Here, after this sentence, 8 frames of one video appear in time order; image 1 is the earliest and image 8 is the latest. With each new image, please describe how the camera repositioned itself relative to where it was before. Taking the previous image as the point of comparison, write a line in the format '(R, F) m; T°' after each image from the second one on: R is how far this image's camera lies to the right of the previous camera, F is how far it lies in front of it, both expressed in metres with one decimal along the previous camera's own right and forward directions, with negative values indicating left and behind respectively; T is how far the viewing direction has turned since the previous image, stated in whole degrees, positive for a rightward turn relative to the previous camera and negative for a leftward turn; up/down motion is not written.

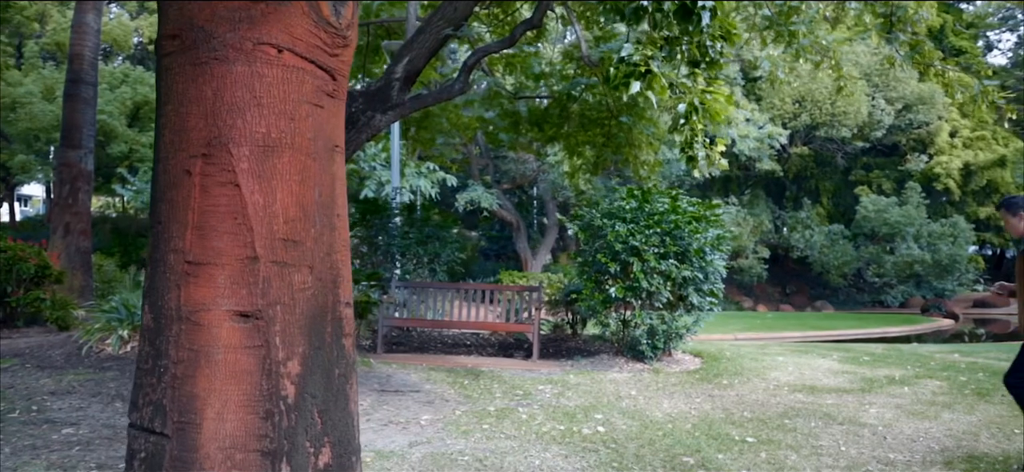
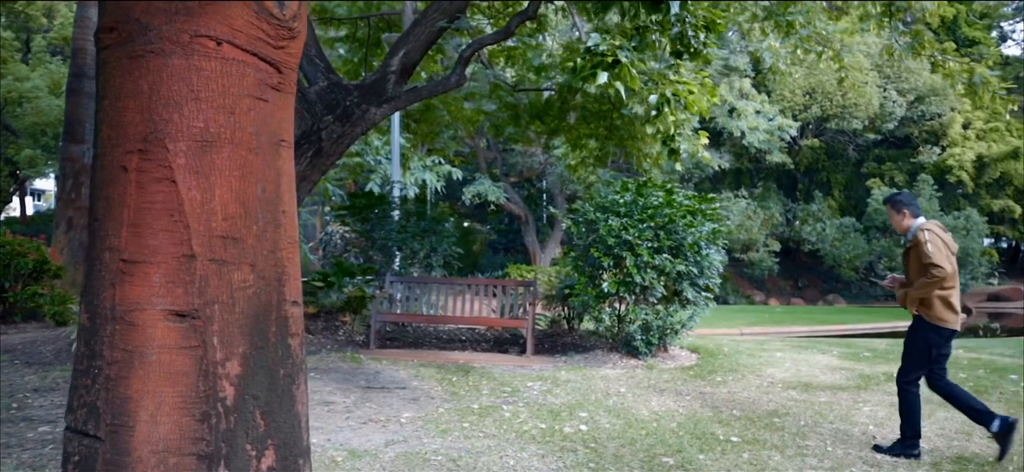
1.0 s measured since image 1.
(+0.2, +0.1) m; -1°
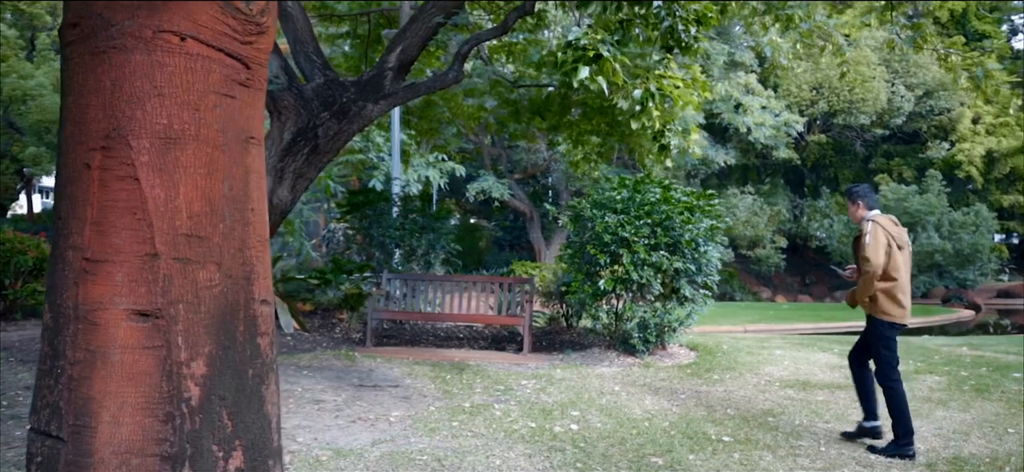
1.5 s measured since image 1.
(+0.1, +0.1) m; -1°
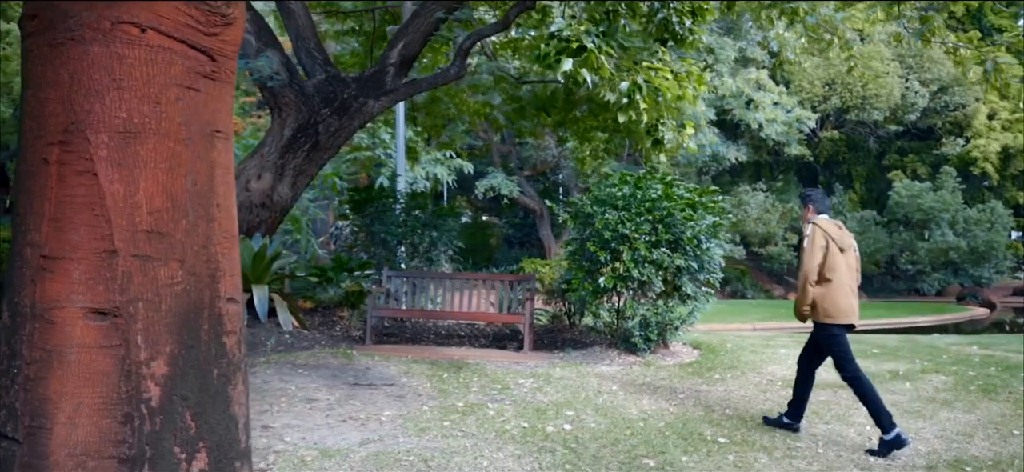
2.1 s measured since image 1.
(+0.2, +0.1) m; -1°
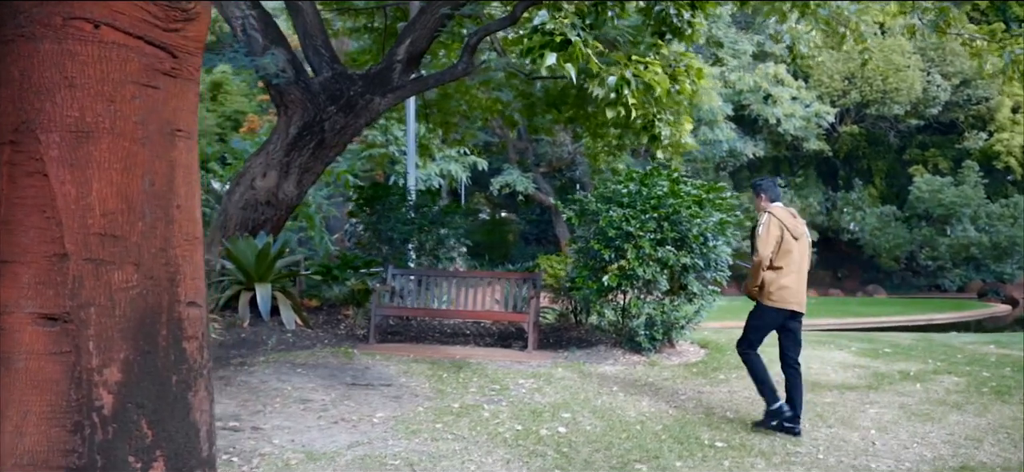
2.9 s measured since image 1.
(+0.2, +0.1) m; -1°
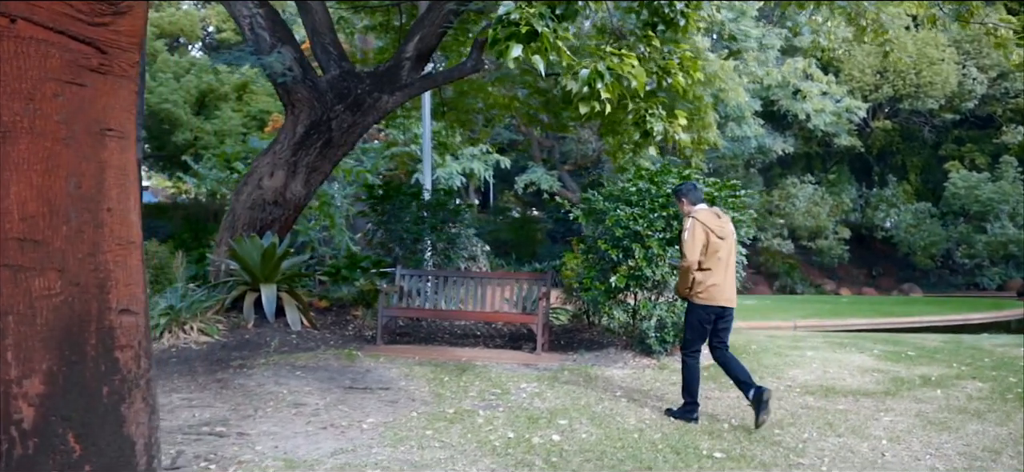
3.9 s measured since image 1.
(+0.3, +0.2) m; -2°
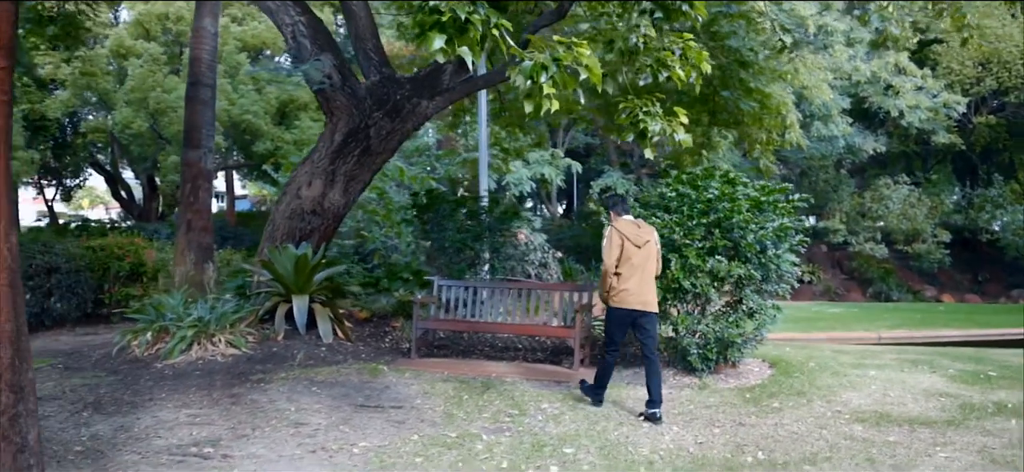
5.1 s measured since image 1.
(+0.6, +0.5) m; -6°
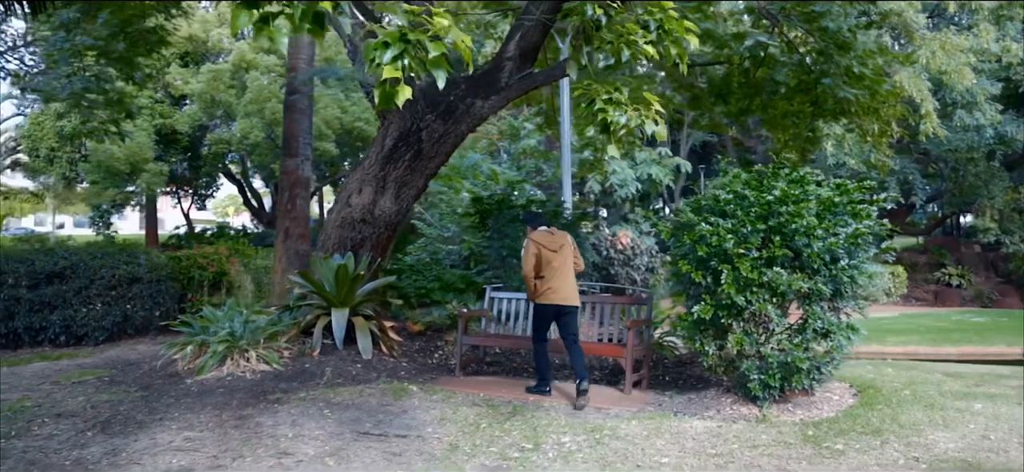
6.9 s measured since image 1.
(+0.9, +0.8) m; -10°
